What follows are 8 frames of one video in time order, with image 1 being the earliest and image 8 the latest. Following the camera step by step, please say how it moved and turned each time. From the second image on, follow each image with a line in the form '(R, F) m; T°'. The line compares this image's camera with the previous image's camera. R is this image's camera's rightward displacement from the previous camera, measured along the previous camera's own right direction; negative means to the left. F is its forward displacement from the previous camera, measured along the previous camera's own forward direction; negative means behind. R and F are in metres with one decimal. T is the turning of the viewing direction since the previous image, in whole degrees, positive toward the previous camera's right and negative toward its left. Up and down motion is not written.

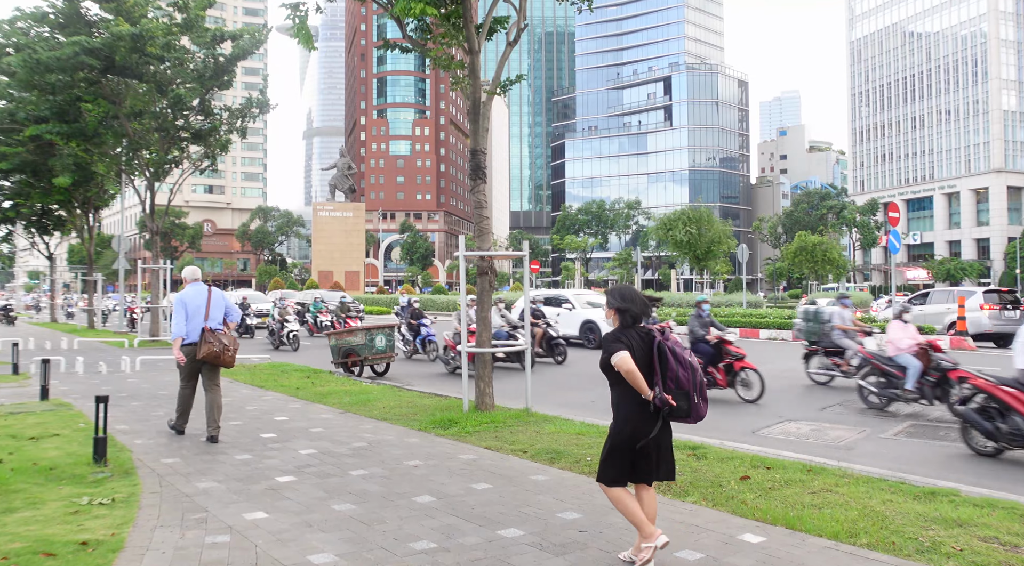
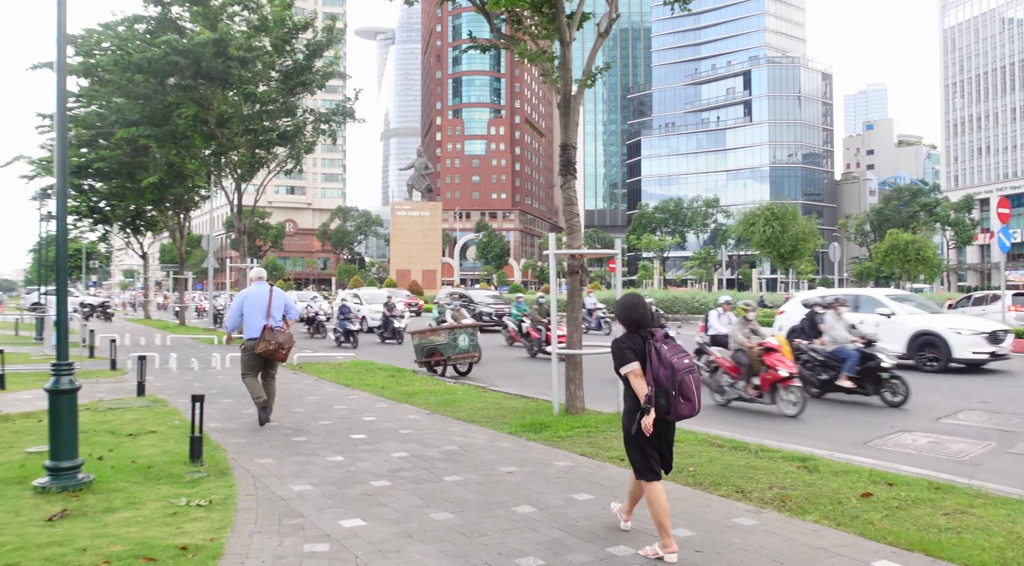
(-0.3, +0.4) m; -6°
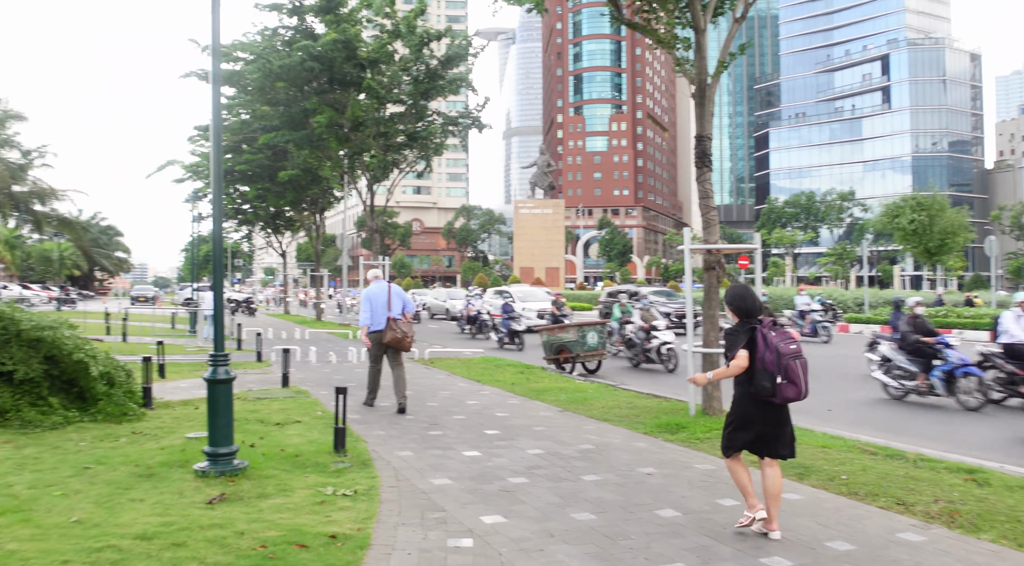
(-0.2, +0.2) m; -9°
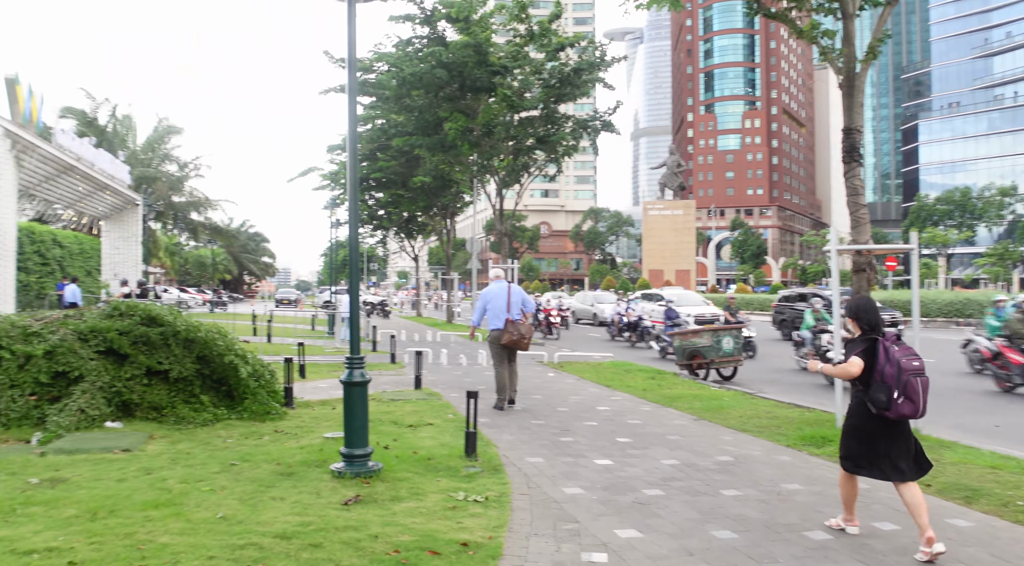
(-0.1, +0.2) m; -10°
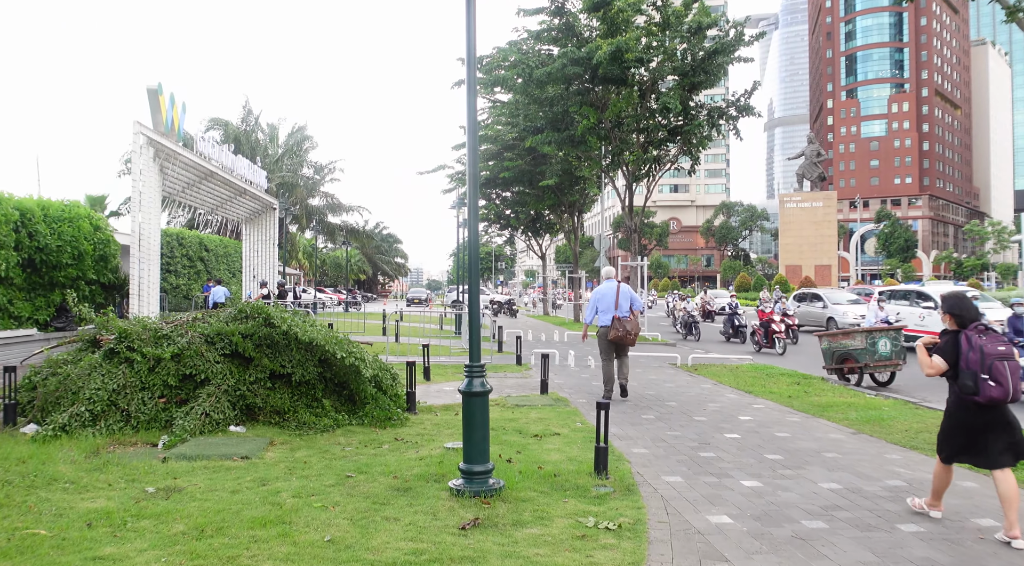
(-0.1, +0.6) m; -10°
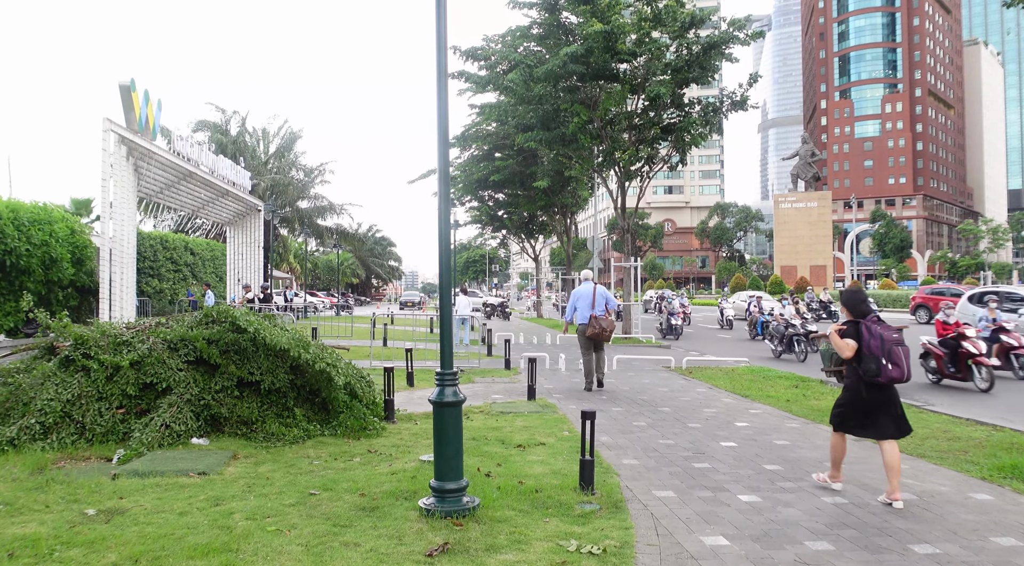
(+0.2, +0.5) m; 0°
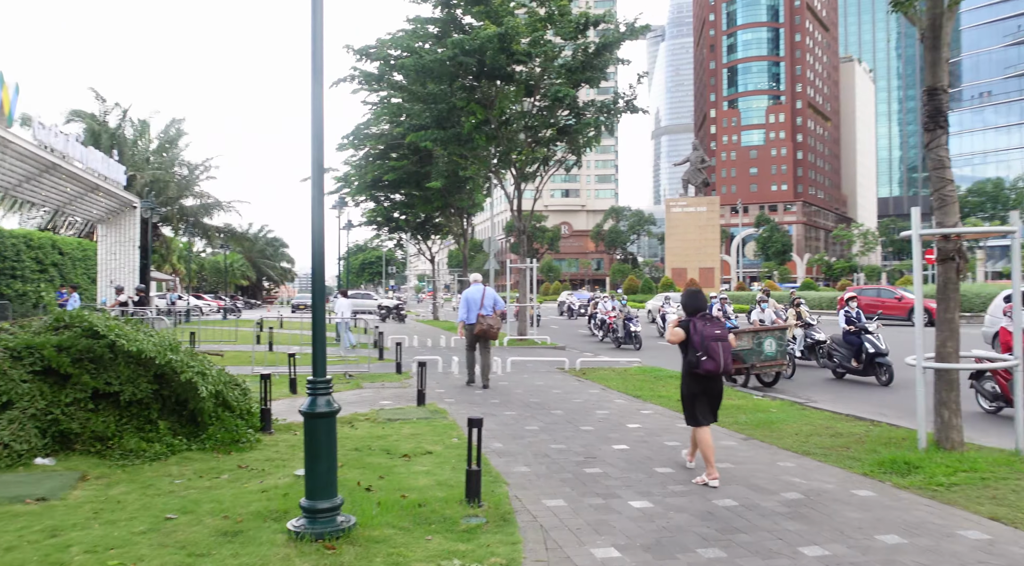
(+0.1, +0.4) m; +8°
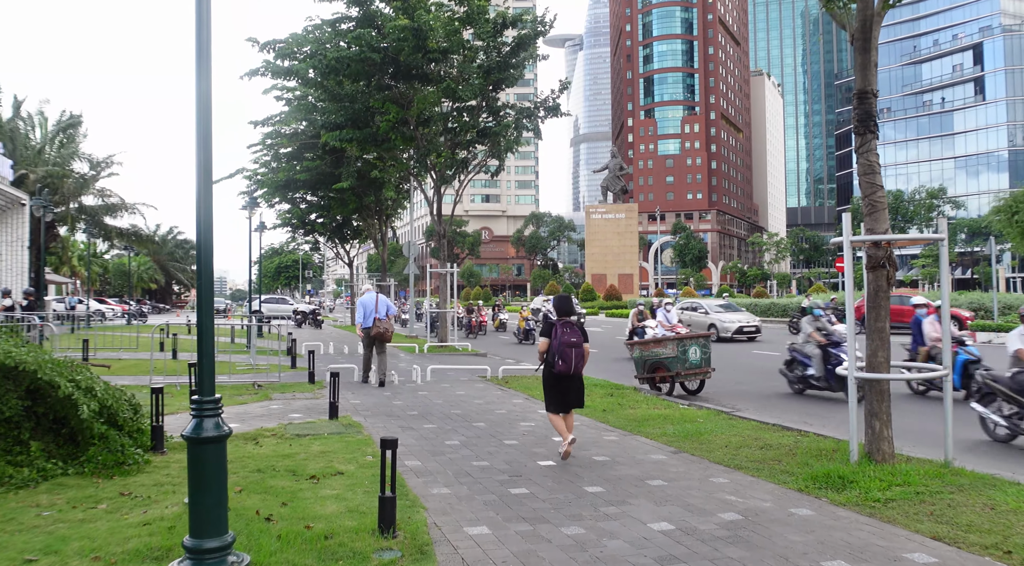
(0.0, +0.5) m; +6°
